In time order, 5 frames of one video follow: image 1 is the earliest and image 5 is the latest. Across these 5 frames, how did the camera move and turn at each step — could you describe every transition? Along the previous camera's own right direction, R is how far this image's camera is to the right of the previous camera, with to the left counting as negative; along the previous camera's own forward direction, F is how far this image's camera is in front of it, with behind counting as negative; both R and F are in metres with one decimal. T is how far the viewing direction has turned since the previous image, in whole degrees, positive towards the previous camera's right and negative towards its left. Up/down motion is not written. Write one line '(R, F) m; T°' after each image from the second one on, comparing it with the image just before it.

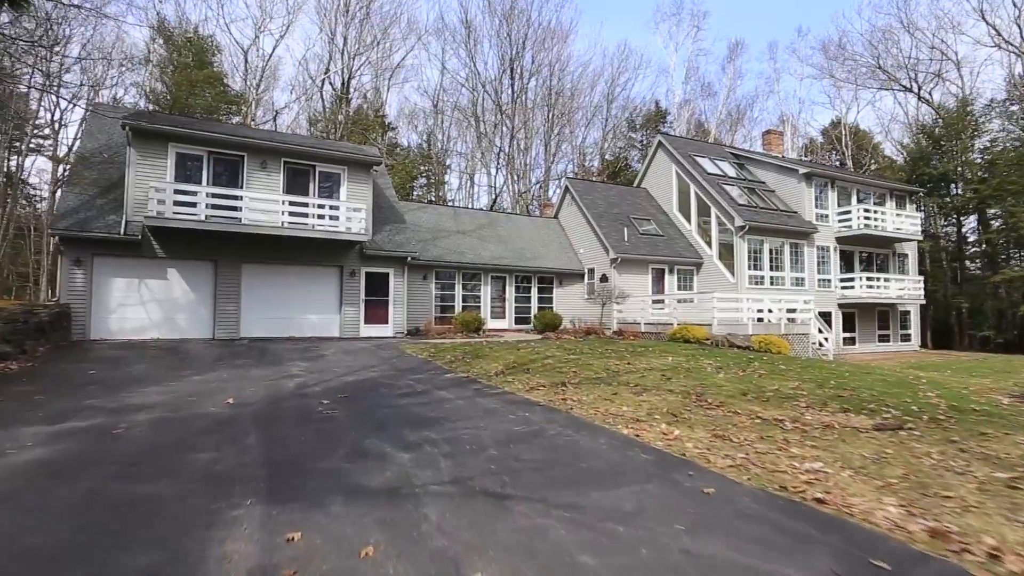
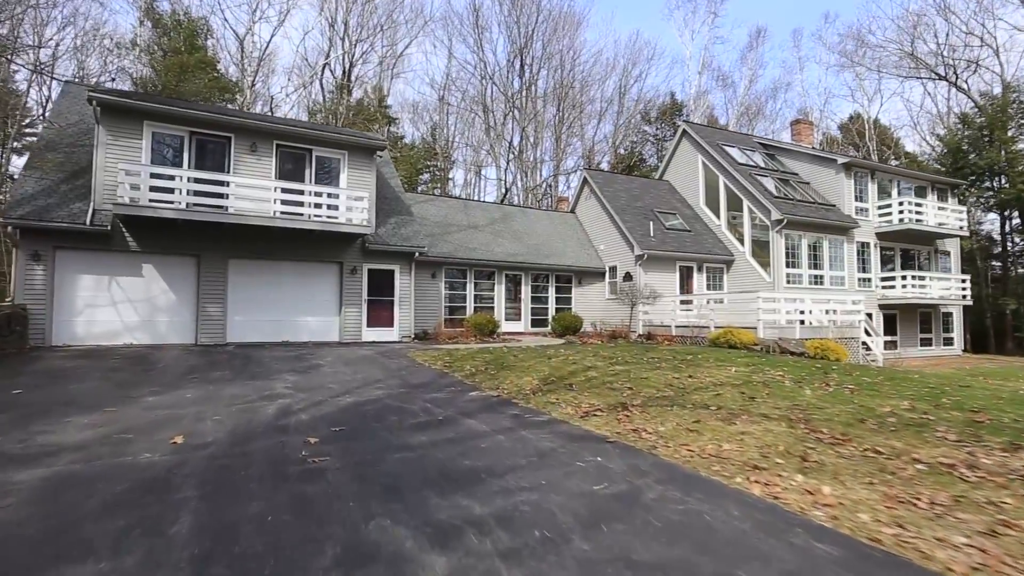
(-0.5, +1.7) m; 0°
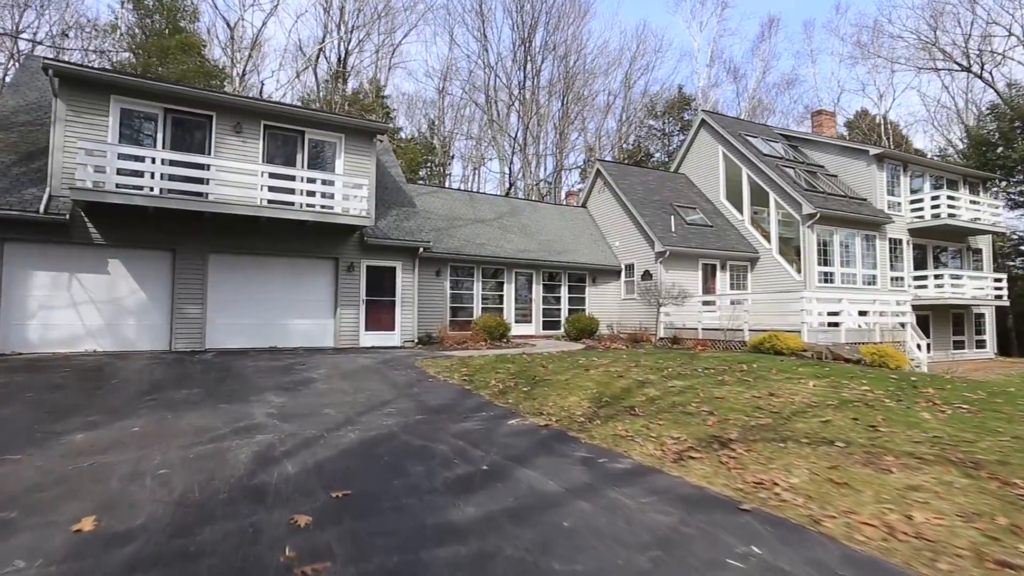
(-0.5, +1.5) m; +1°
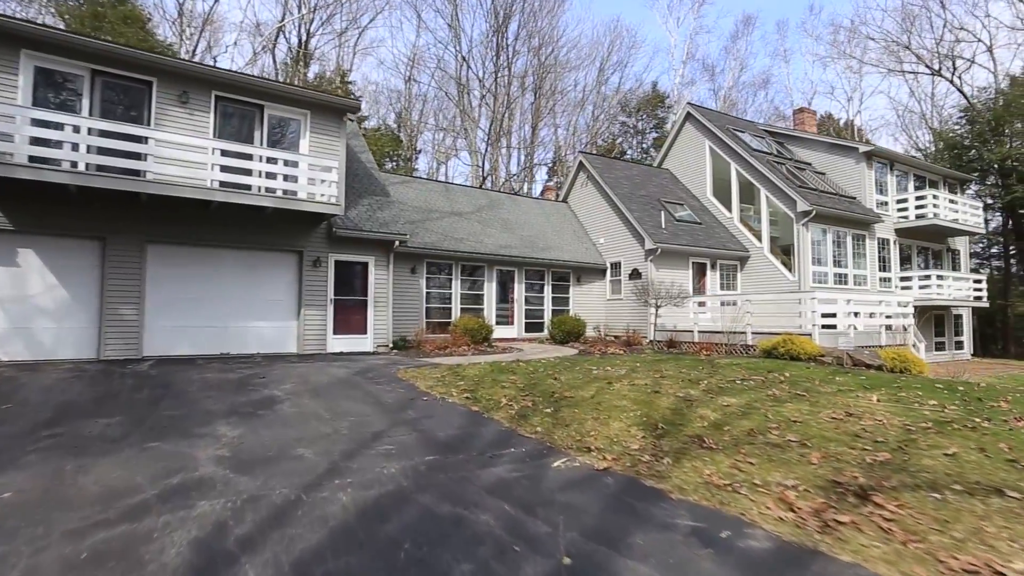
(-0.6, +1.4) m; +4°
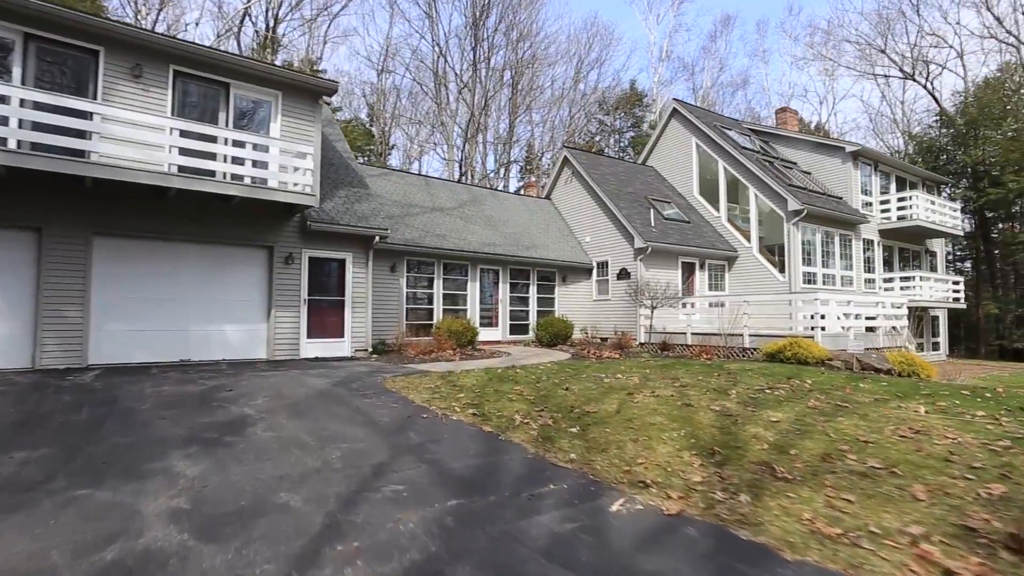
(-0.4, +0.8) m; +3°
